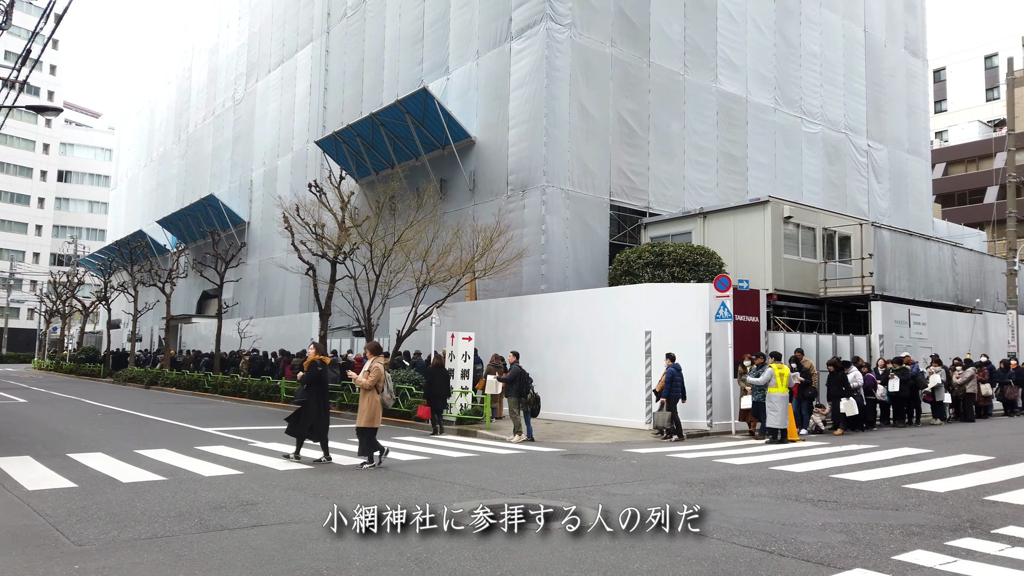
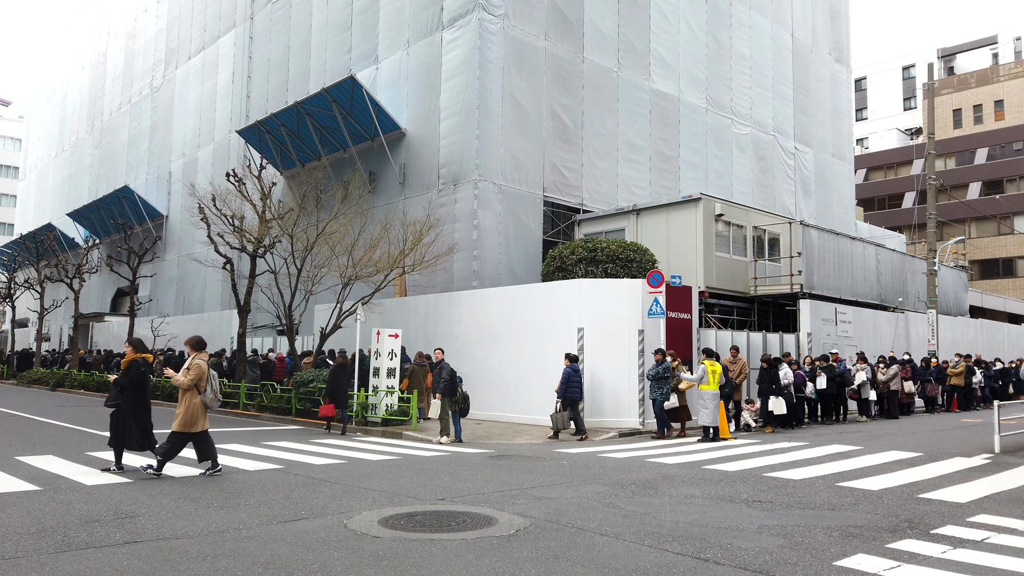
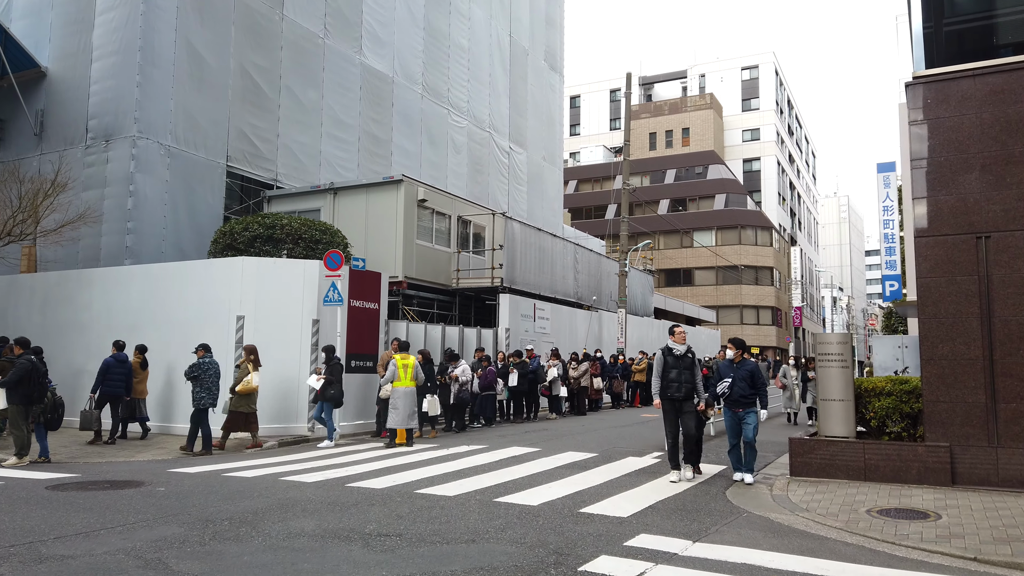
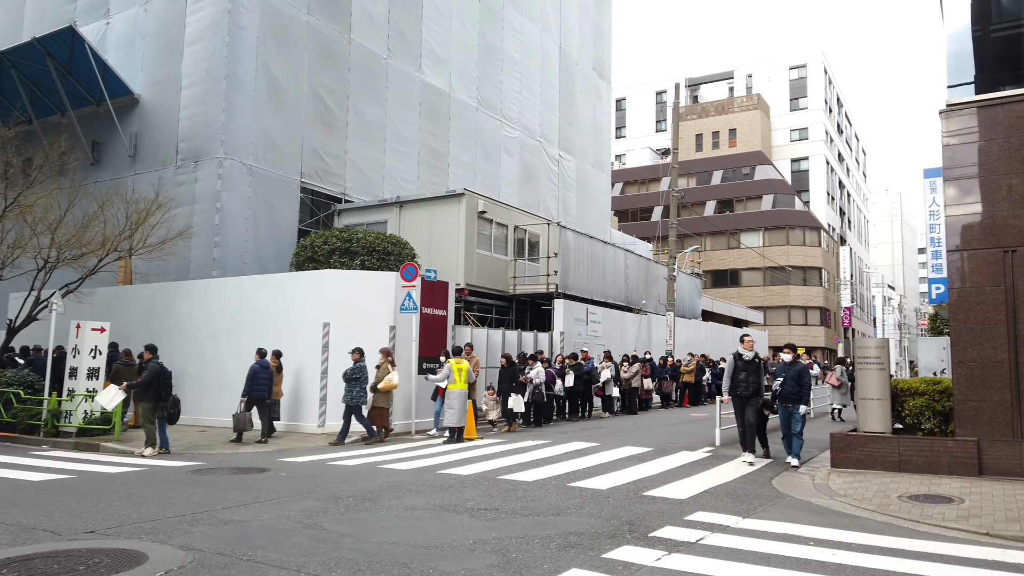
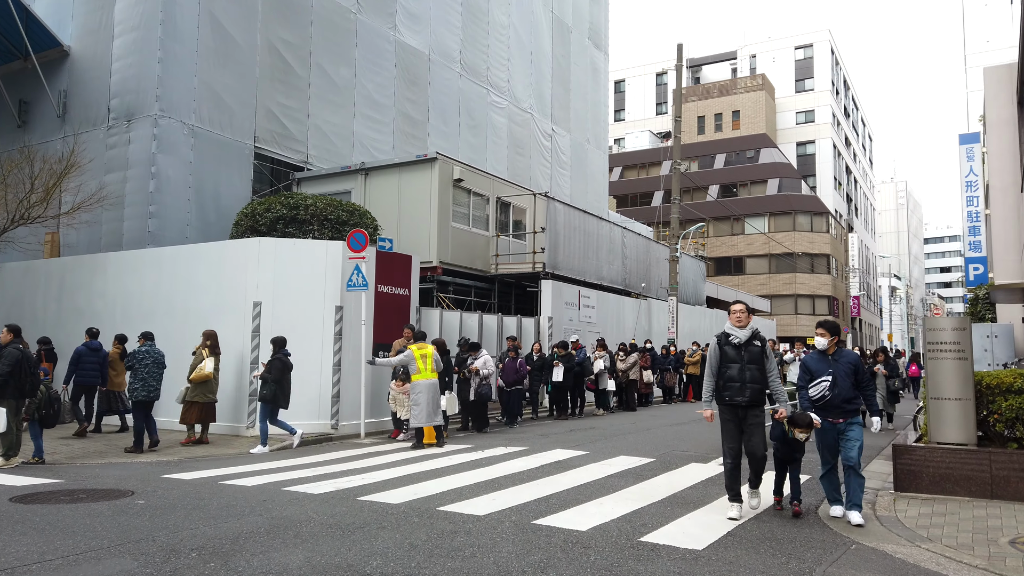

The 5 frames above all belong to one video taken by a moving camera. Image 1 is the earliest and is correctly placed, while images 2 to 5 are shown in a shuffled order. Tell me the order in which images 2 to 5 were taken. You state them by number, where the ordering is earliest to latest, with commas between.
2, 4, 3, 5
